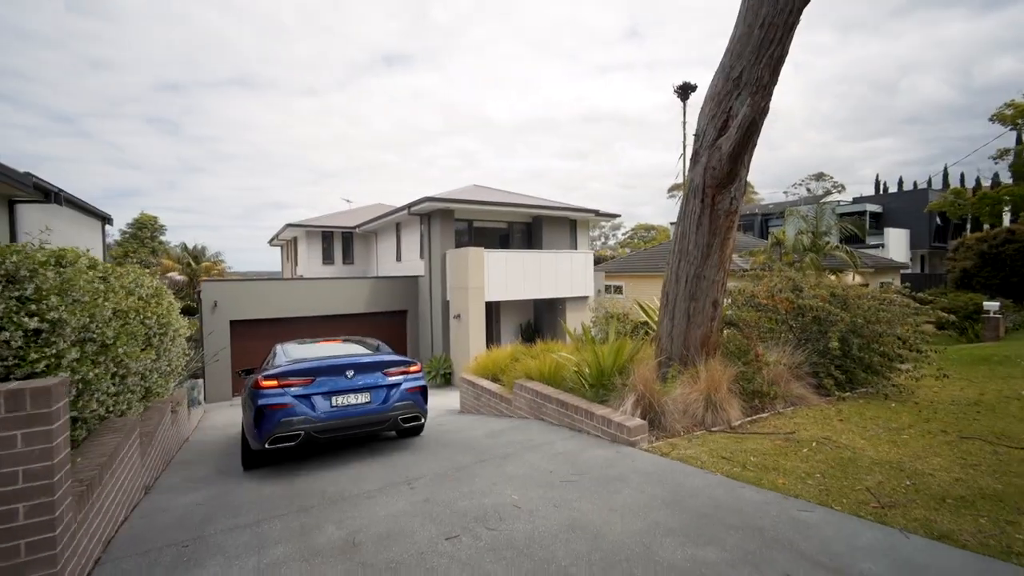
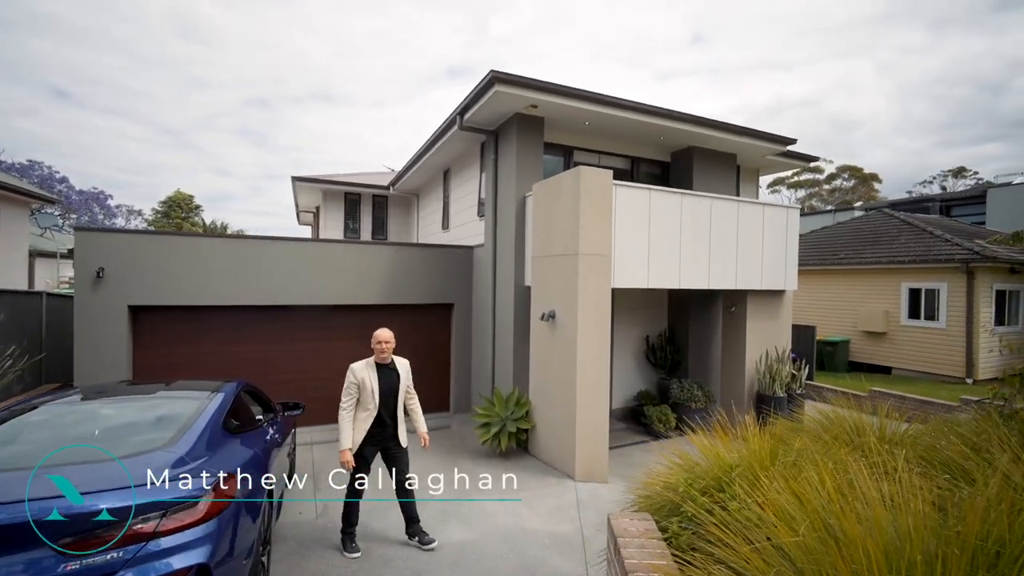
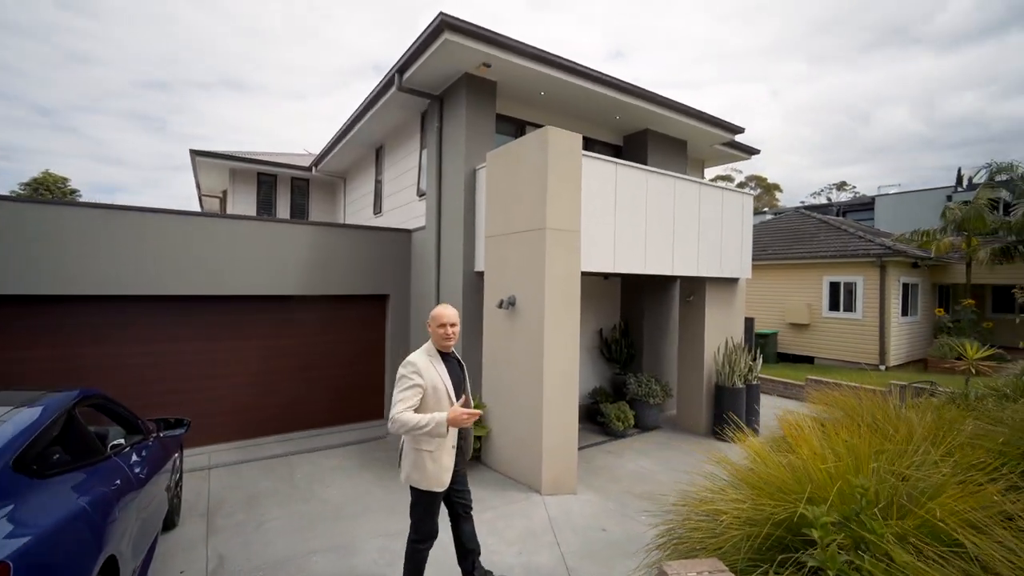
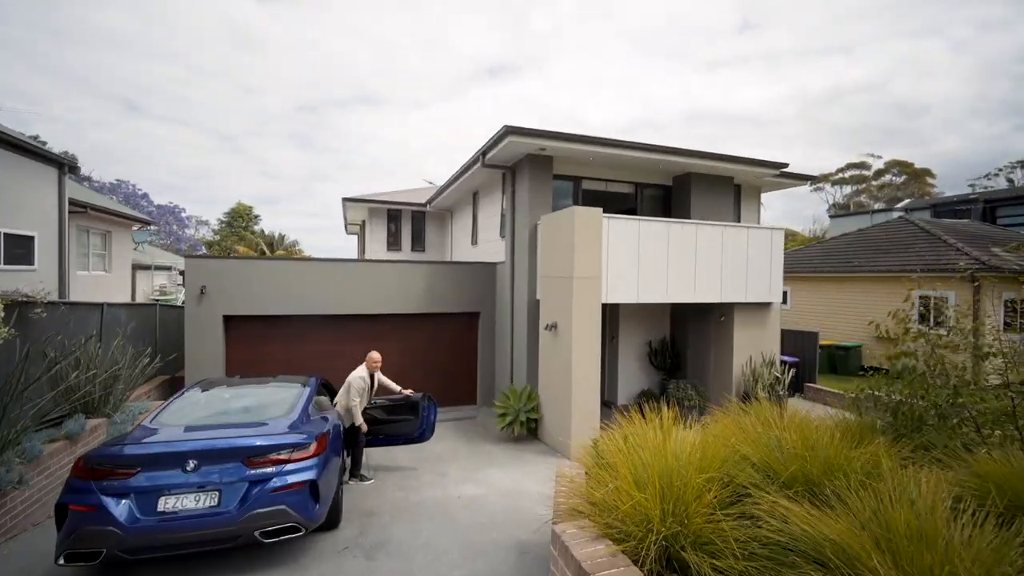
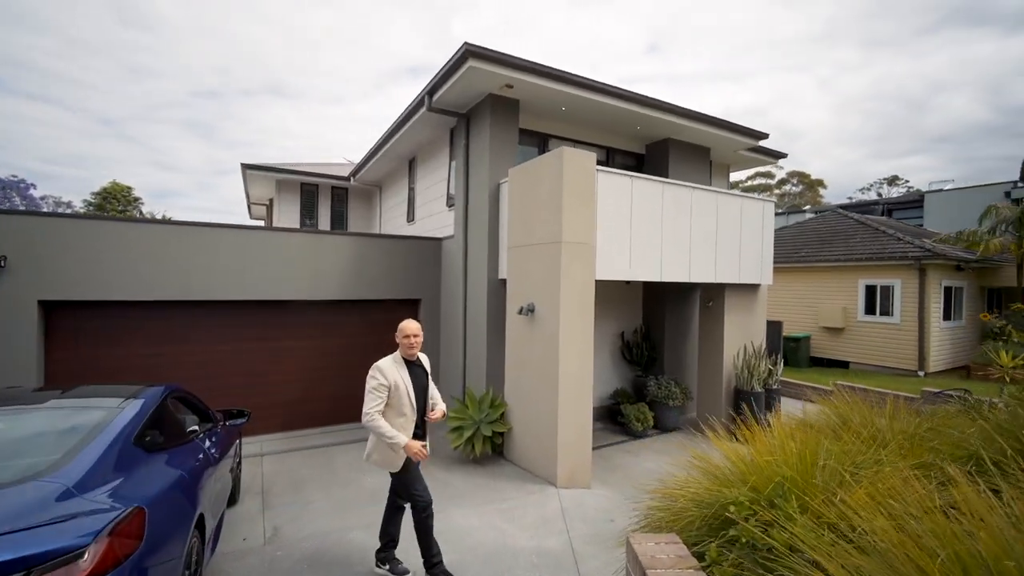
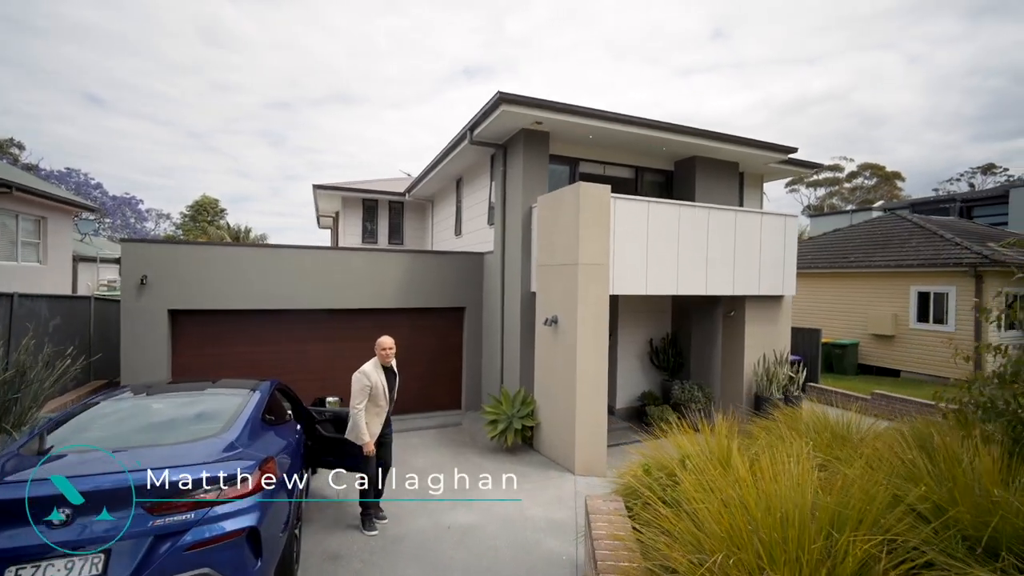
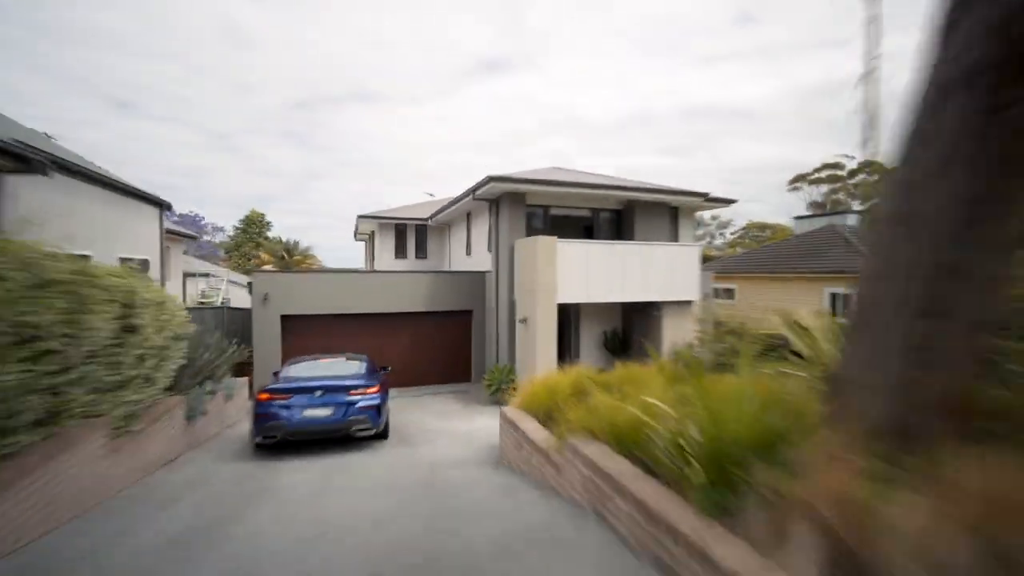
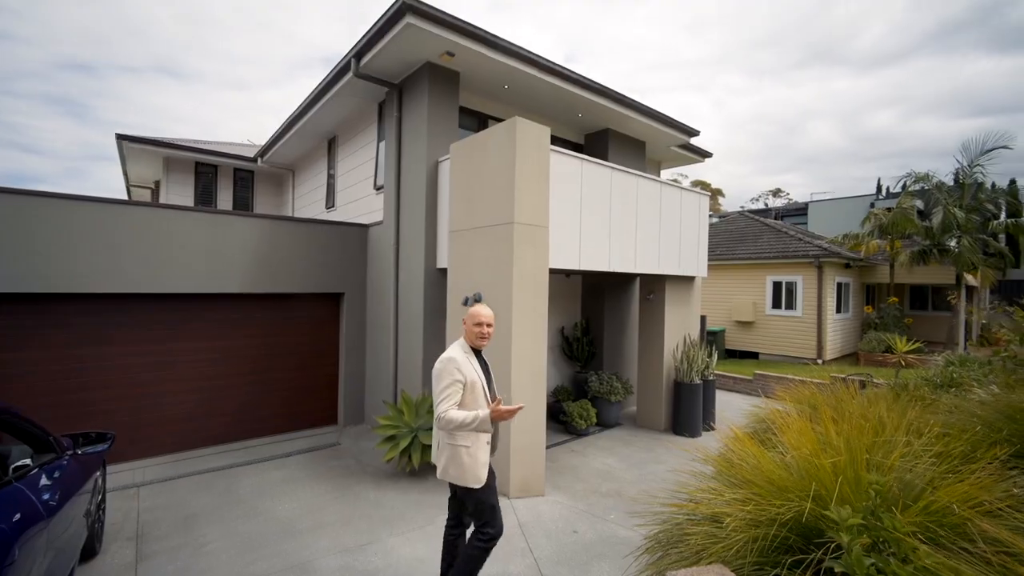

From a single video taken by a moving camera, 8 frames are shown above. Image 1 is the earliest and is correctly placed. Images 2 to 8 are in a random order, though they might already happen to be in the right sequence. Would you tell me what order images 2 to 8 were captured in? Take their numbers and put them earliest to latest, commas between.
7, 4, 6, 2, 5, 3, 8
